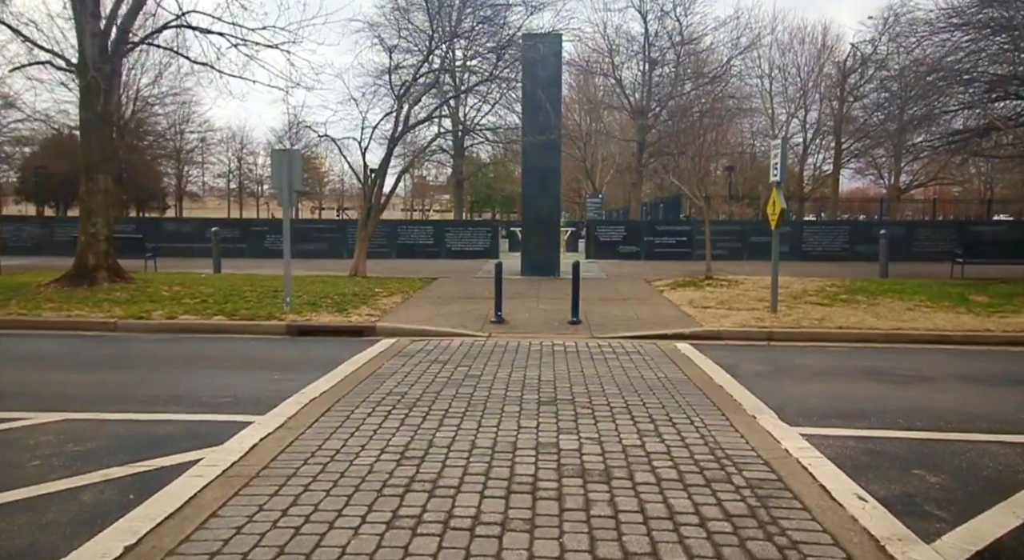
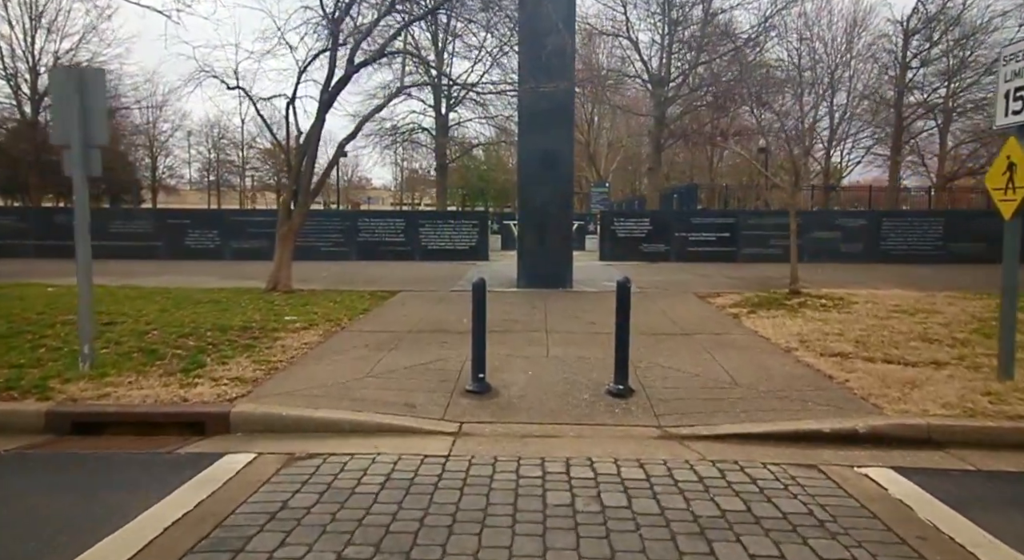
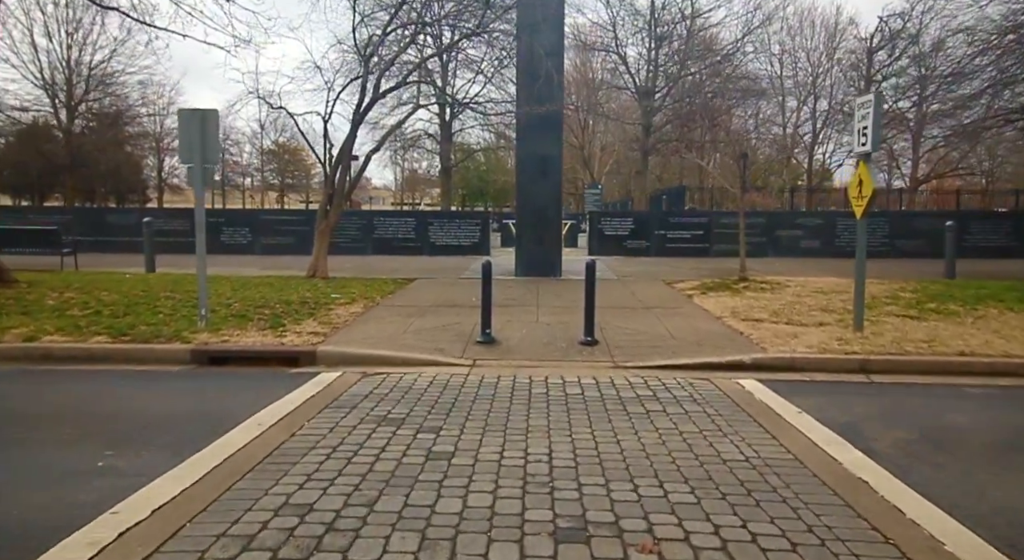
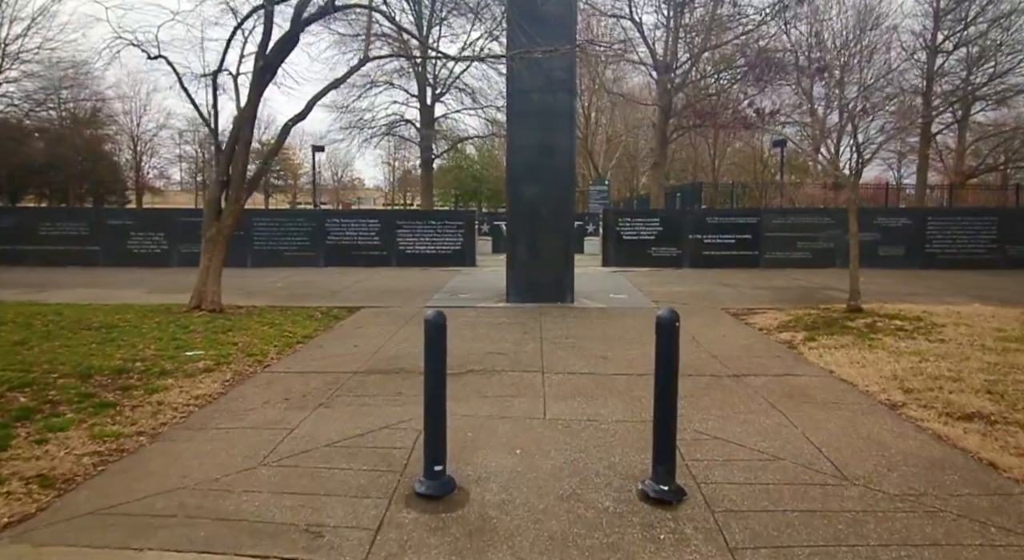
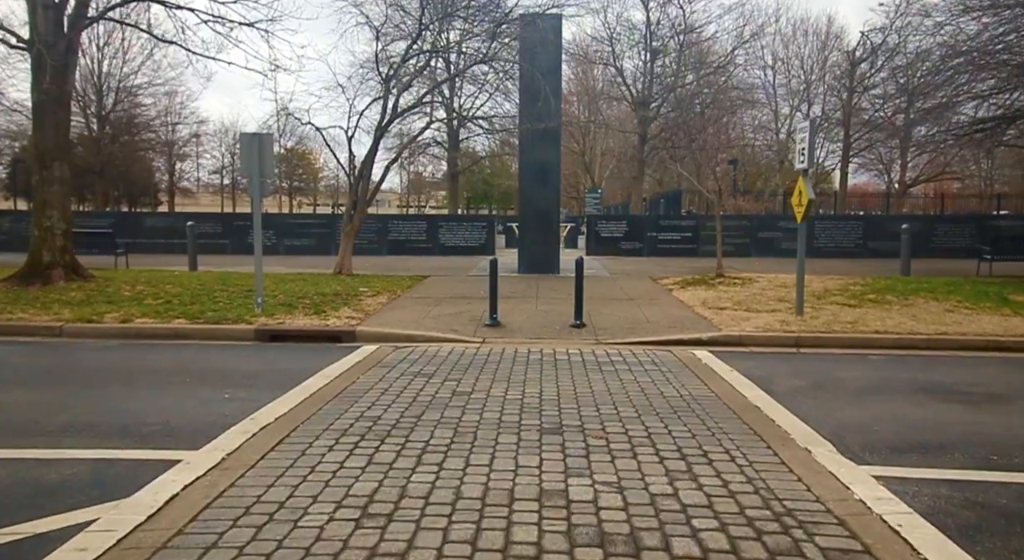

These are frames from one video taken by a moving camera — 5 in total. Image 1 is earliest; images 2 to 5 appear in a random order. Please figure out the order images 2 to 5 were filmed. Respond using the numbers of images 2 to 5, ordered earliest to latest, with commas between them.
5, 3, 2, 4
